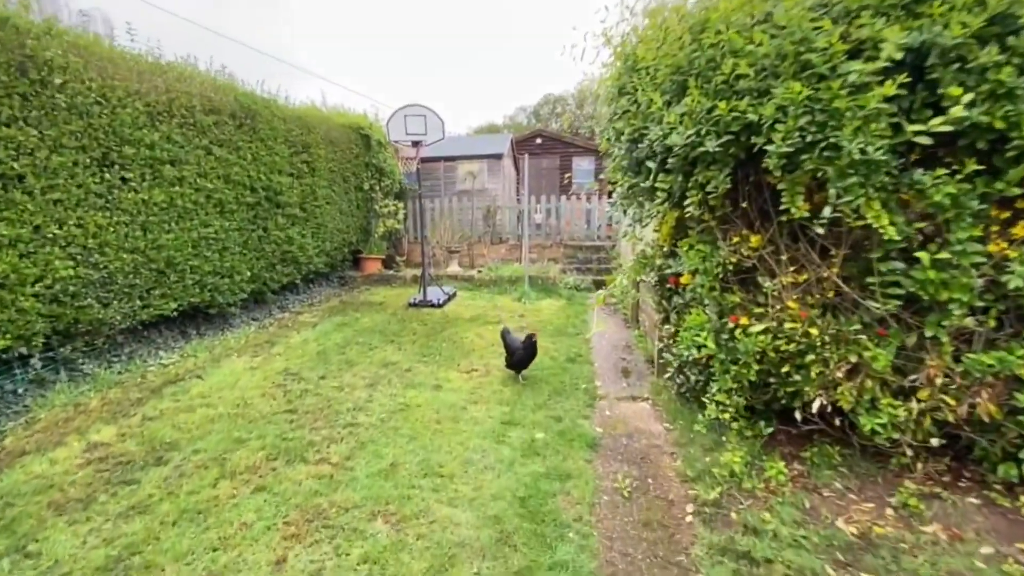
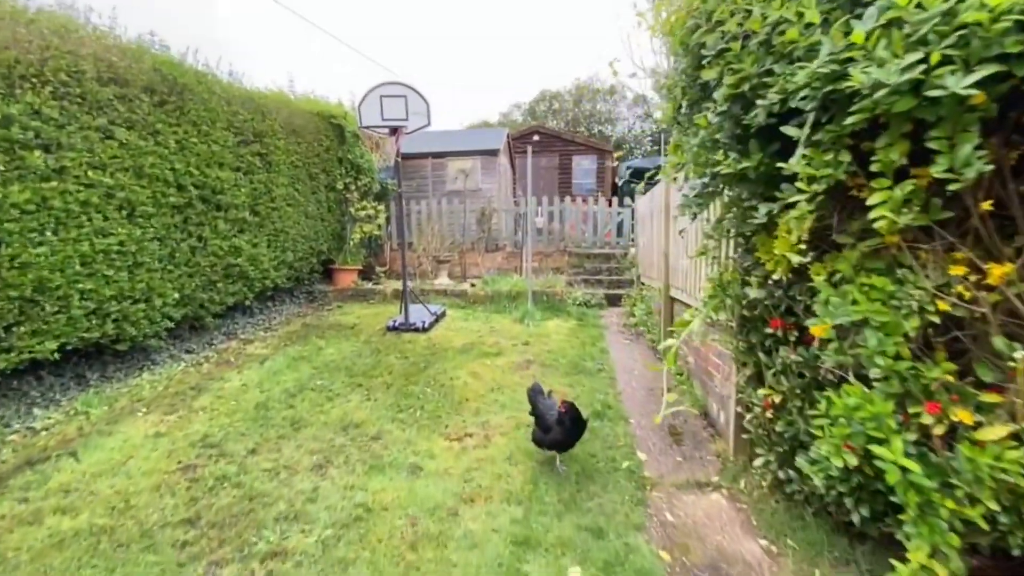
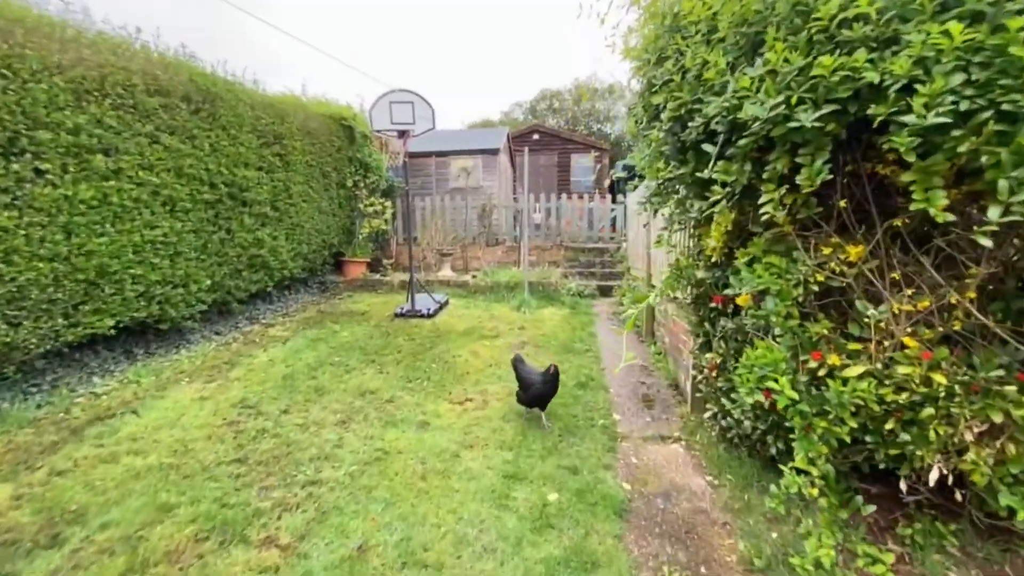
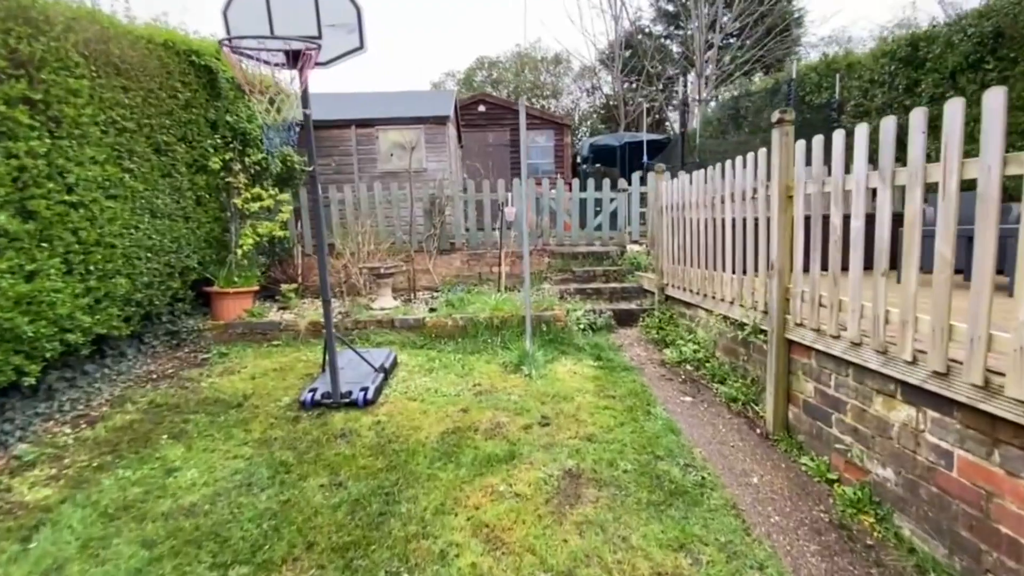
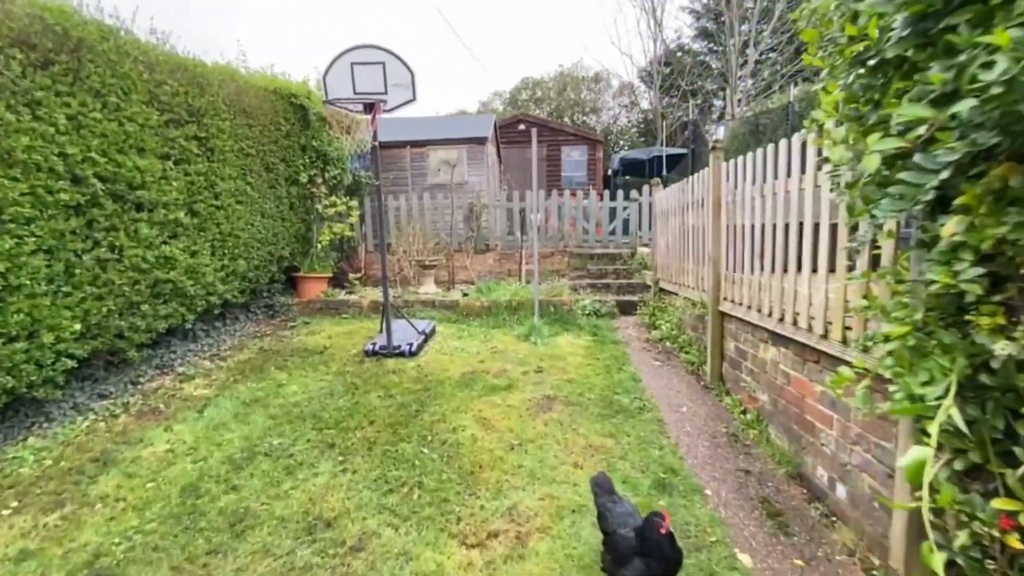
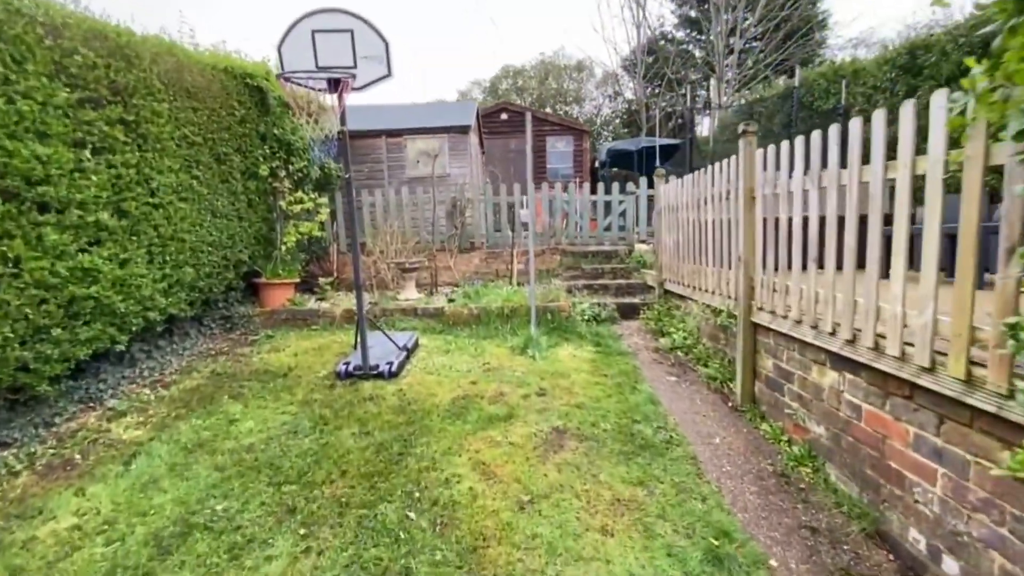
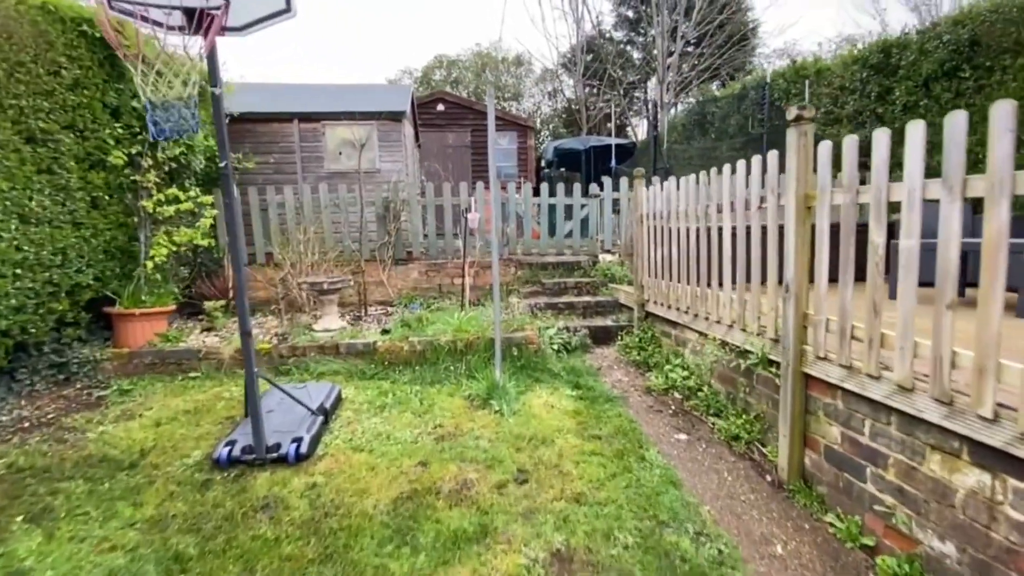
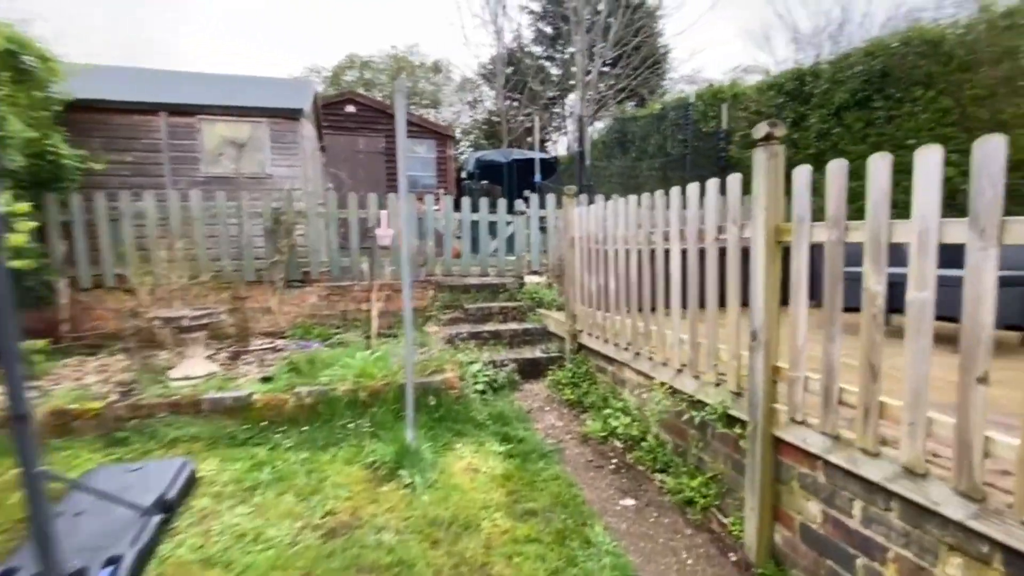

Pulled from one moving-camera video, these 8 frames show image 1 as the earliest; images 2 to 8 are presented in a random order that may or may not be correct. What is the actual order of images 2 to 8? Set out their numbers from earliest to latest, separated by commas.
3, 2, 5, 6, 4, 7, 8
